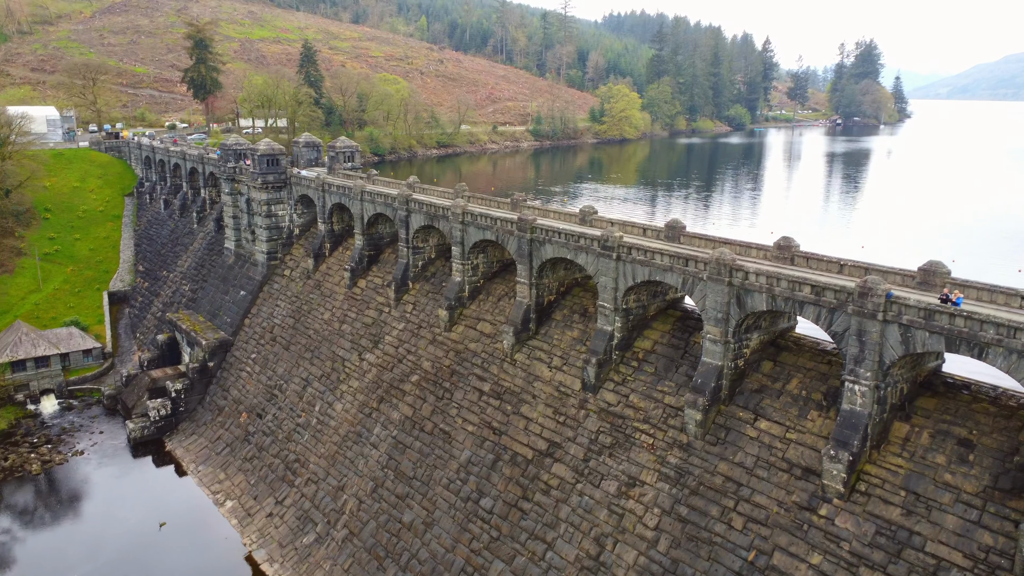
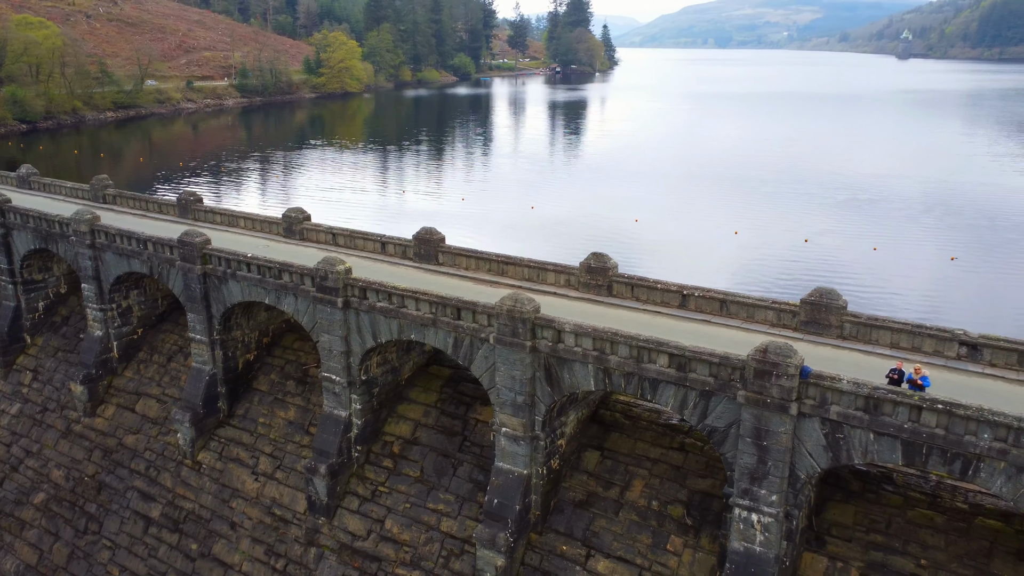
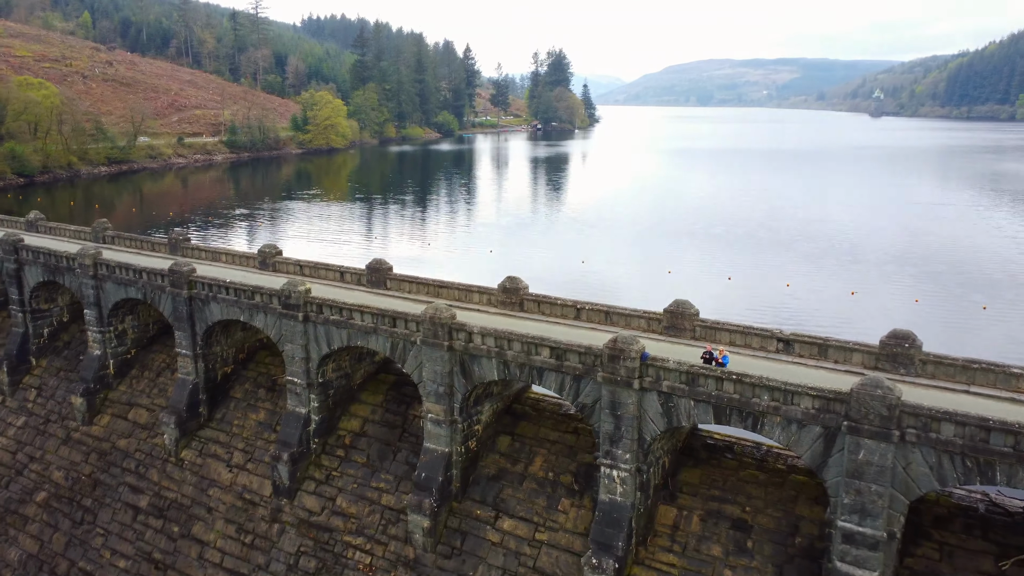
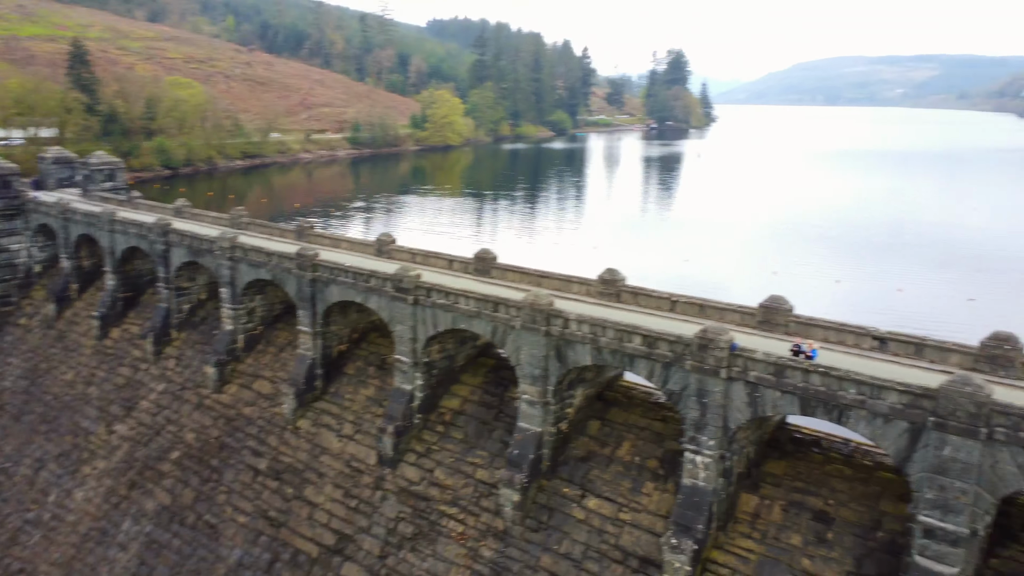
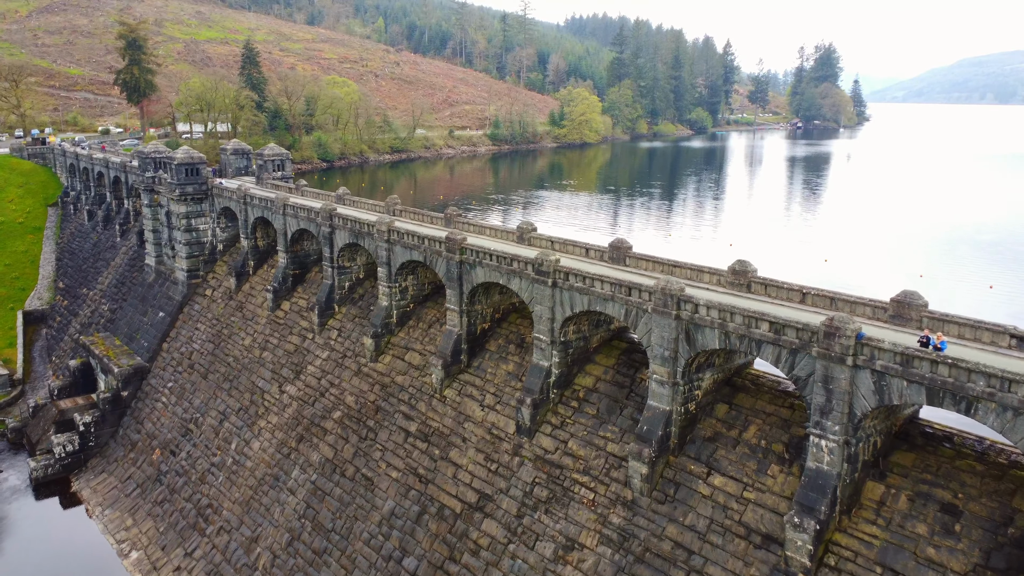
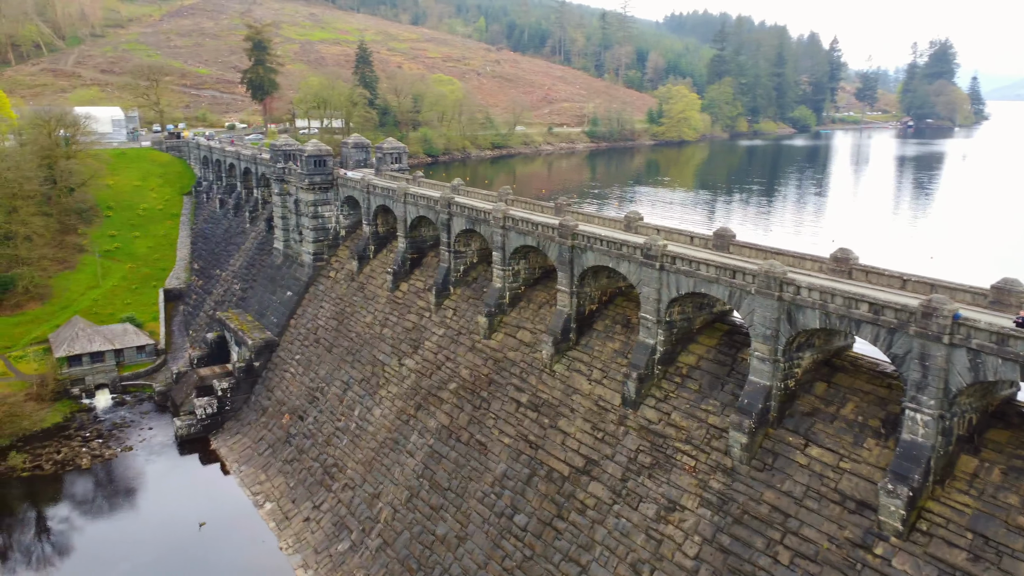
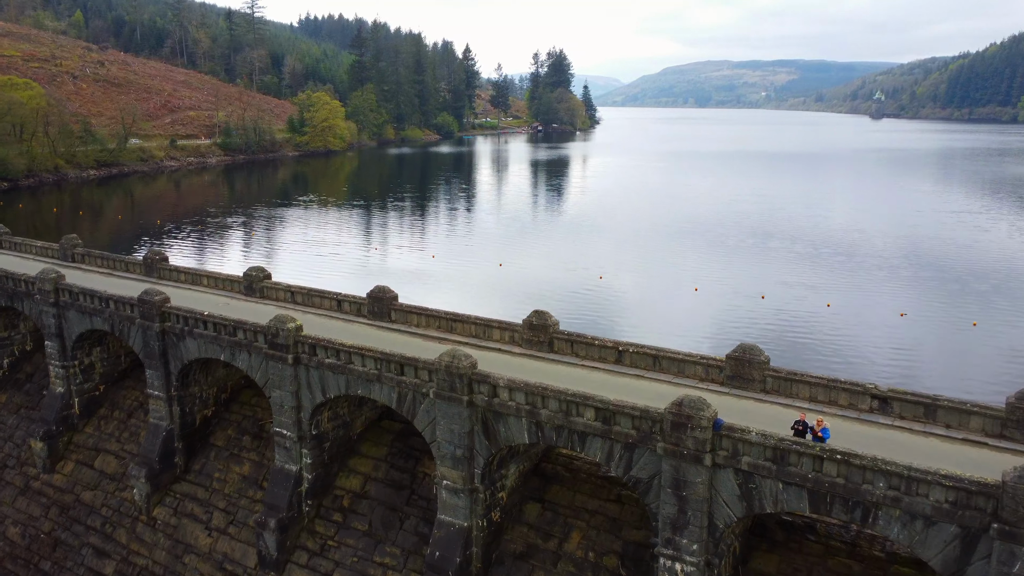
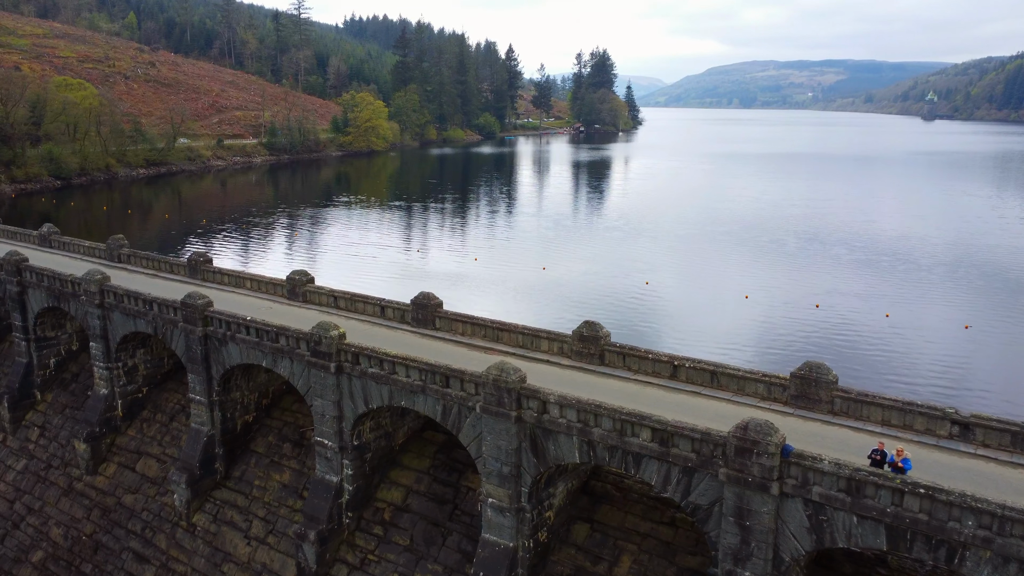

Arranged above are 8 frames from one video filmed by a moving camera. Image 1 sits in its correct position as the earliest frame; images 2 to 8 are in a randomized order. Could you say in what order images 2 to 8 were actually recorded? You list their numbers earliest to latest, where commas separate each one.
6, 5, 4, 3, 7, 8, 2
